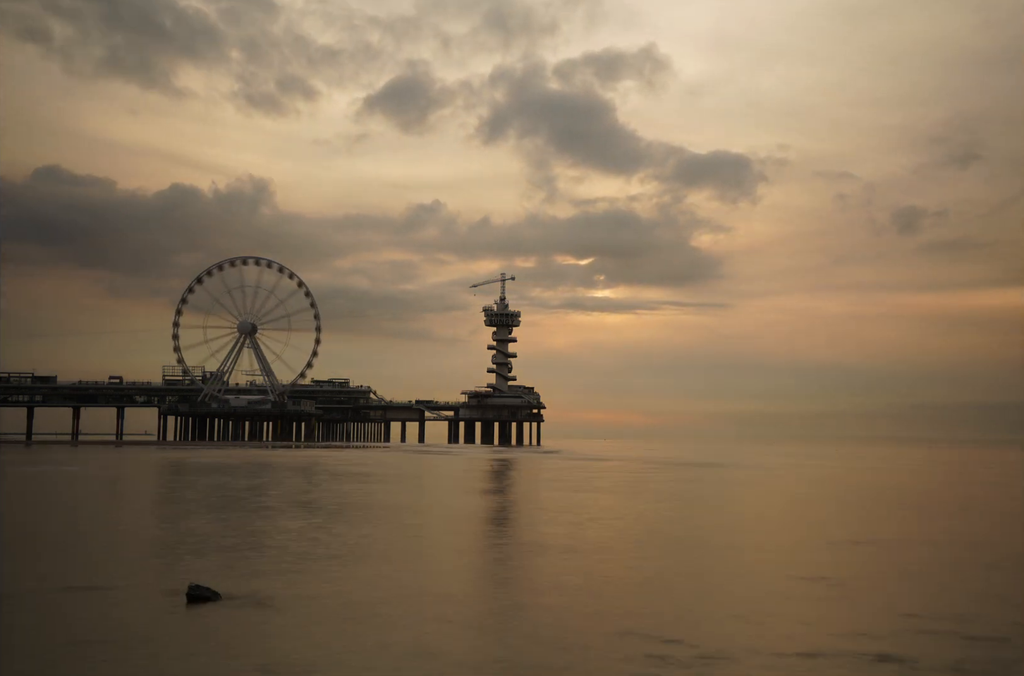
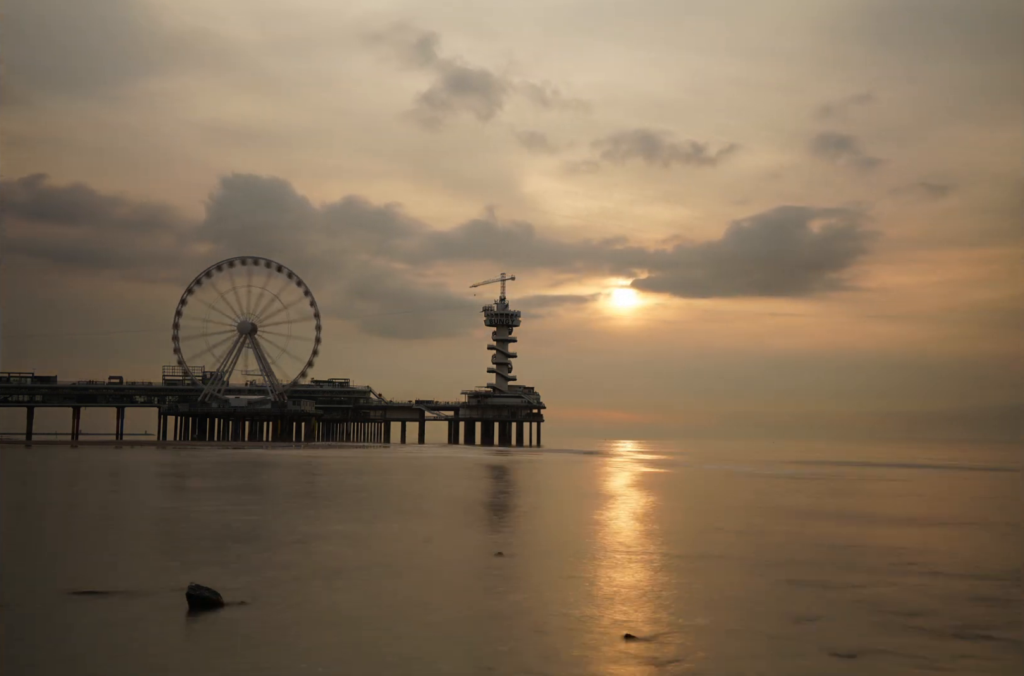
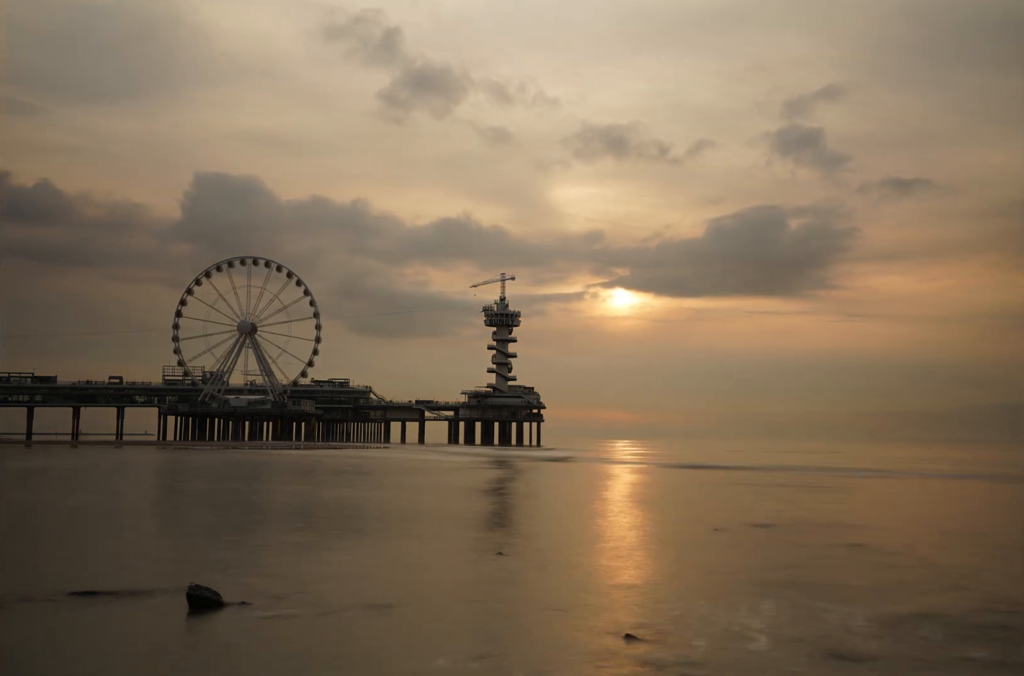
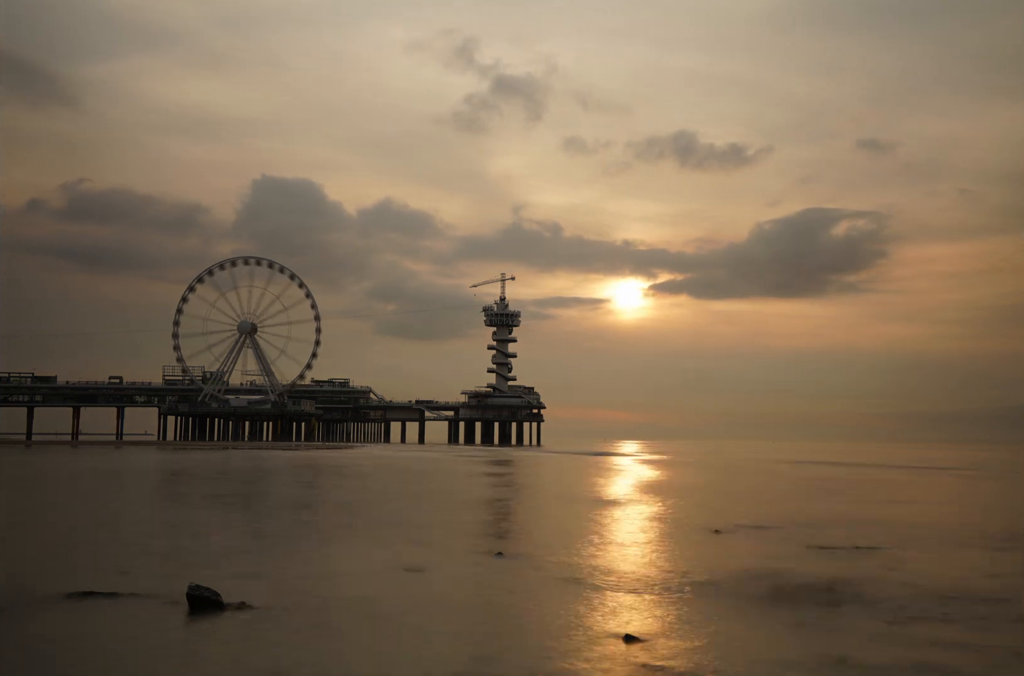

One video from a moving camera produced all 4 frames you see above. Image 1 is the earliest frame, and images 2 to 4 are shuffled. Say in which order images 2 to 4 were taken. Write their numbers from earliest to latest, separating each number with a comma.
3, 2, 4
